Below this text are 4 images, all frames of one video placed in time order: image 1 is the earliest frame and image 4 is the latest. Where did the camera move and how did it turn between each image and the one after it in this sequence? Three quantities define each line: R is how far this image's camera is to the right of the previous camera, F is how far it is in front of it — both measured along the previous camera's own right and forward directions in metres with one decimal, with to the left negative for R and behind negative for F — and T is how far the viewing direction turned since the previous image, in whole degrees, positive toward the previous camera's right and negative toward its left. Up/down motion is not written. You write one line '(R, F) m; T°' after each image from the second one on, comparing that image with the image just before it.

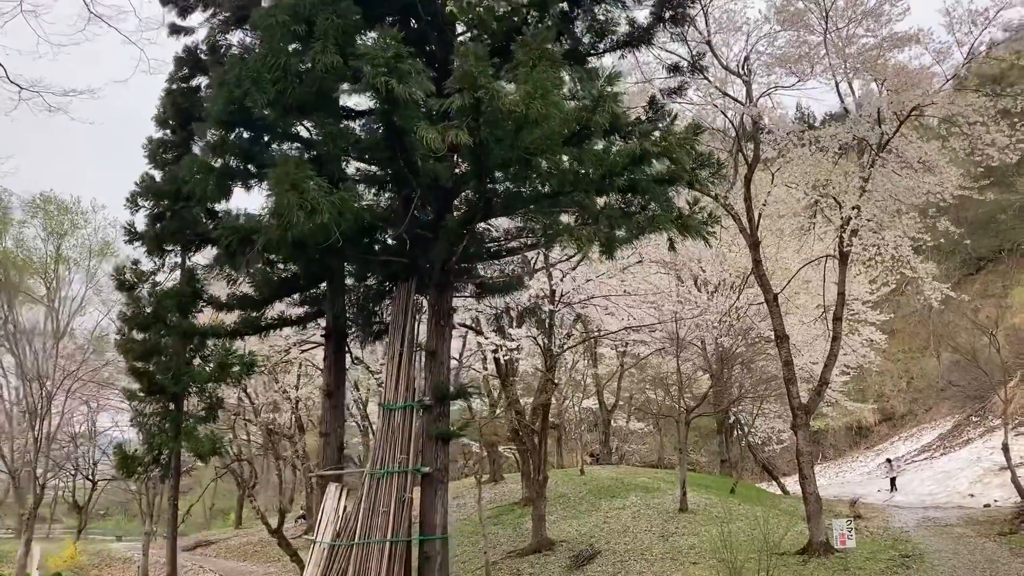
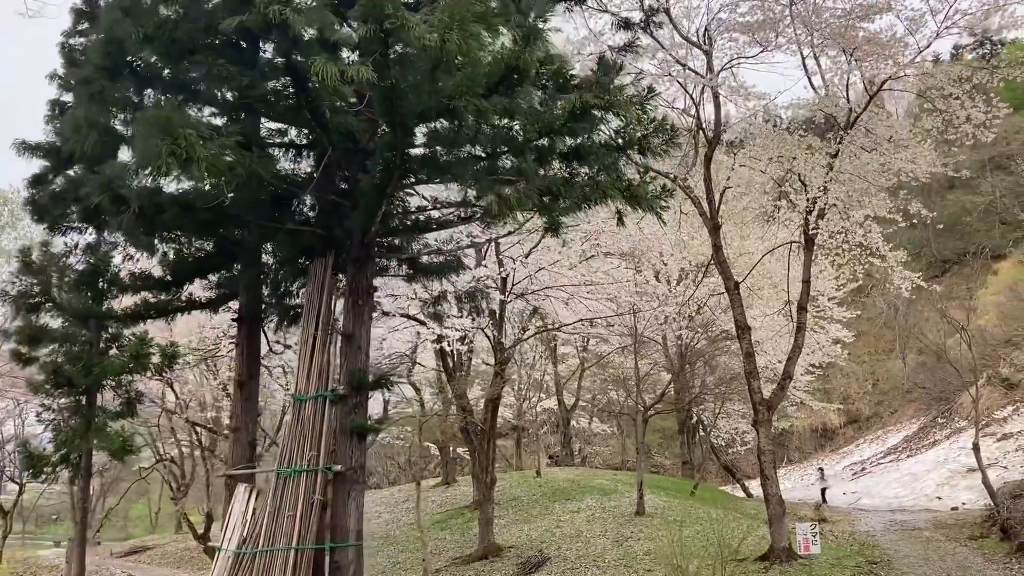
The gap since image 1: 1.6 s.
(+0.2, +0.6) m; +2°
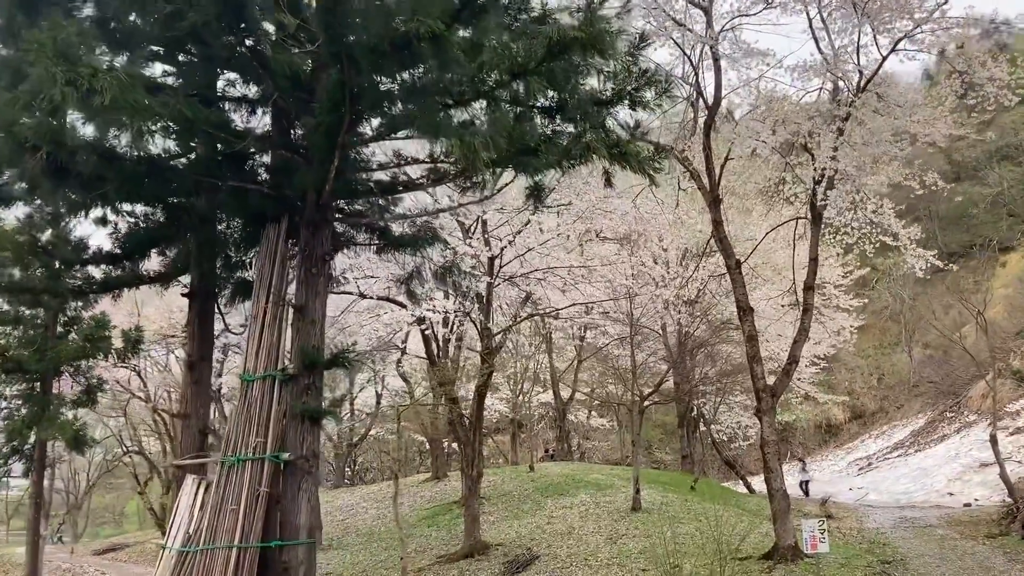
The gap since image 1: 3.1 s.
(+0.1, +0.6) m; 0°
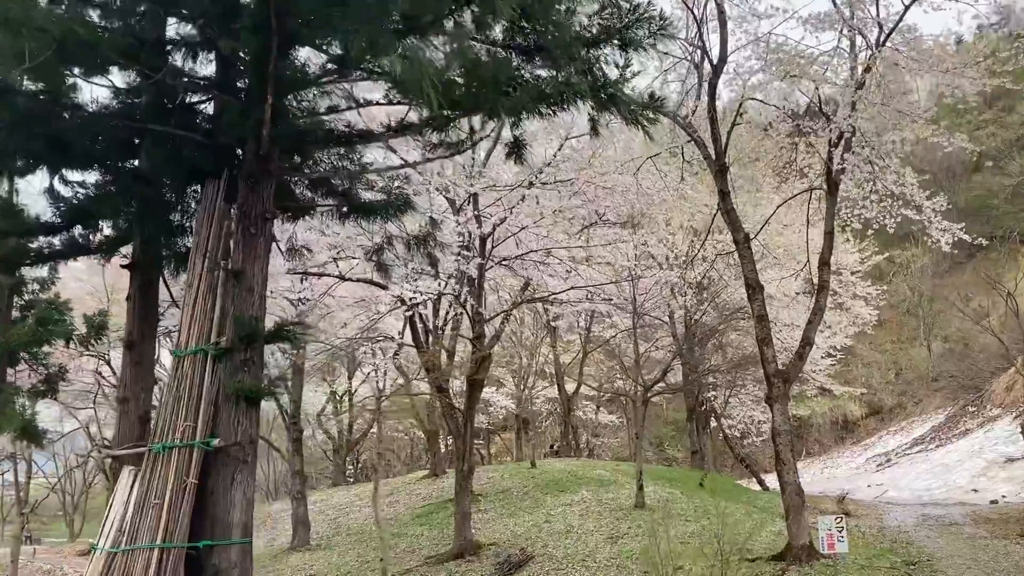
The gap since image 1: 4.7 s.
(+0.2, +0.6) m; -1°
